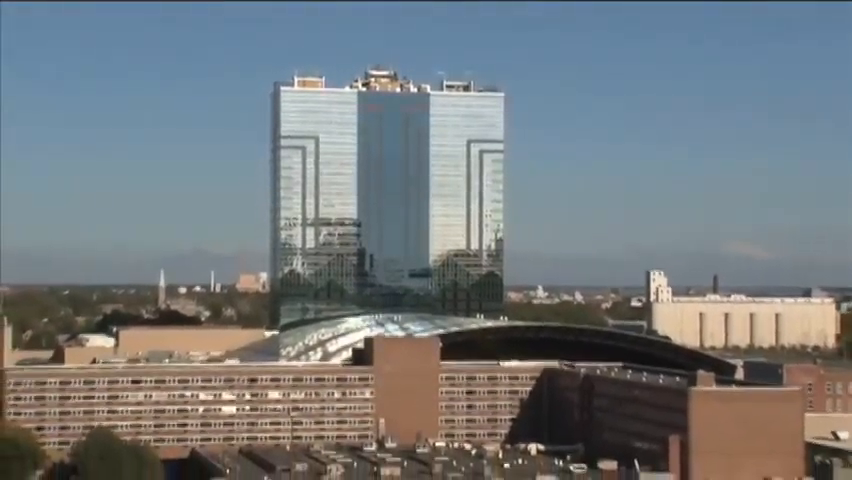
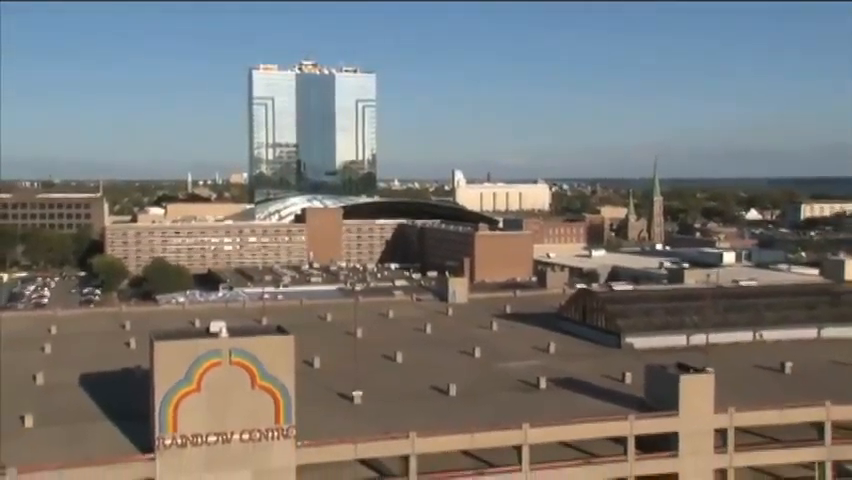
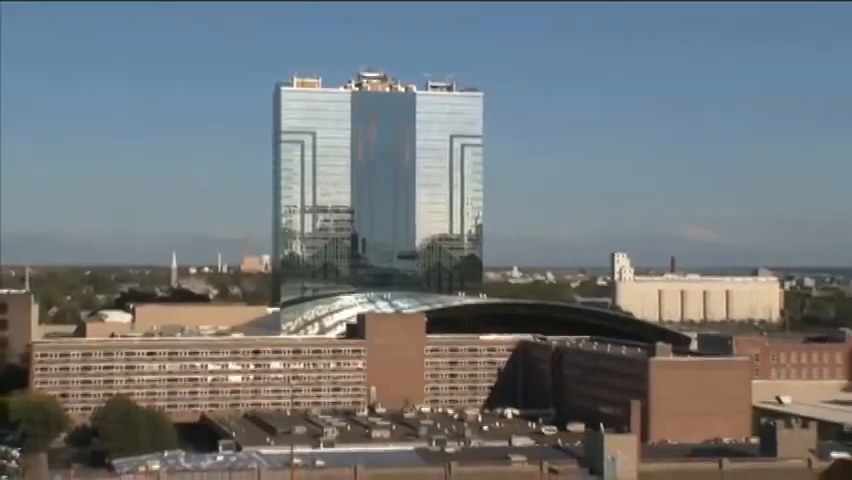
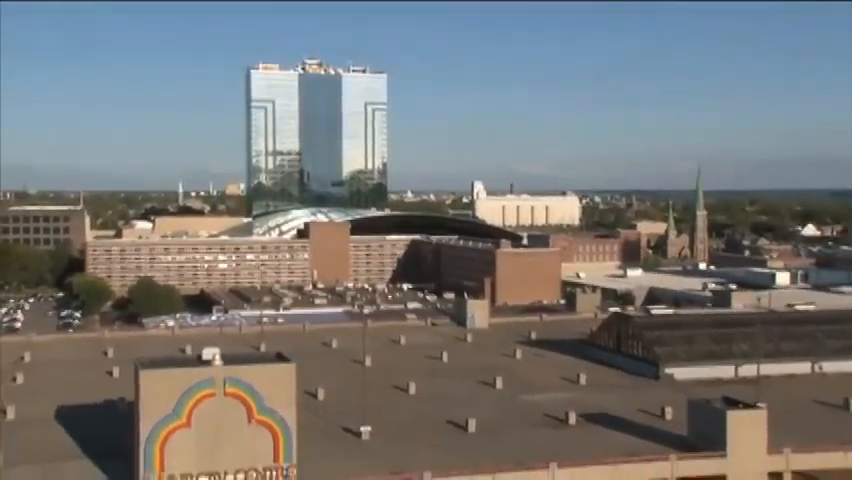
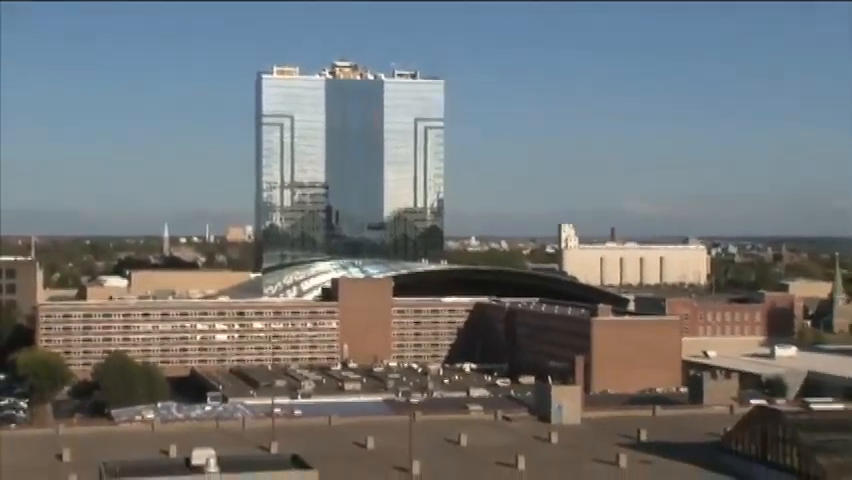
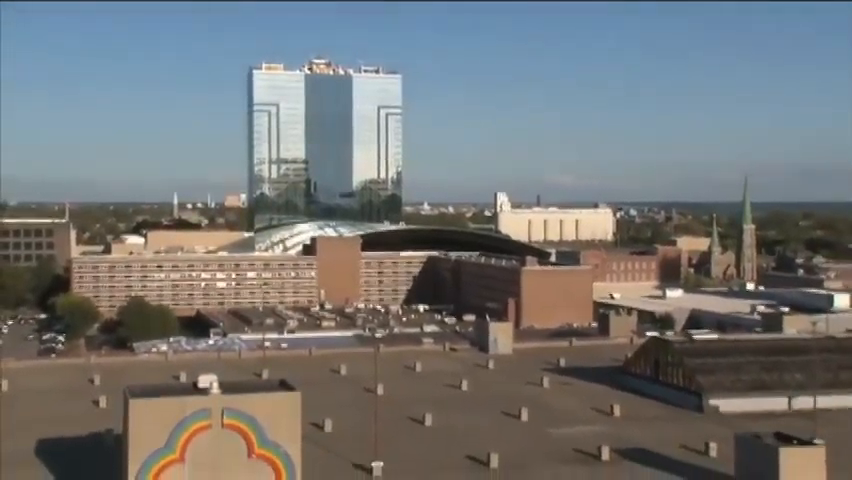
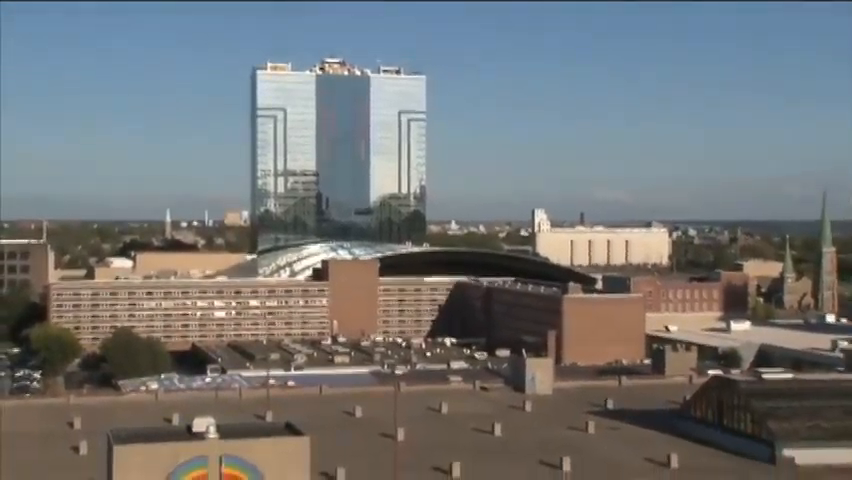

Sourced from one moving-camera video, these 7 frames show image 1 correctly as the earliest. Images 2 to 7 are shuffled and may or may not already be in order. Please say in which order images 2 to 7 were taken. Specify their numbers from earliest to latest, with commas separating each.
3, 5, 7, 6, 4, 2
